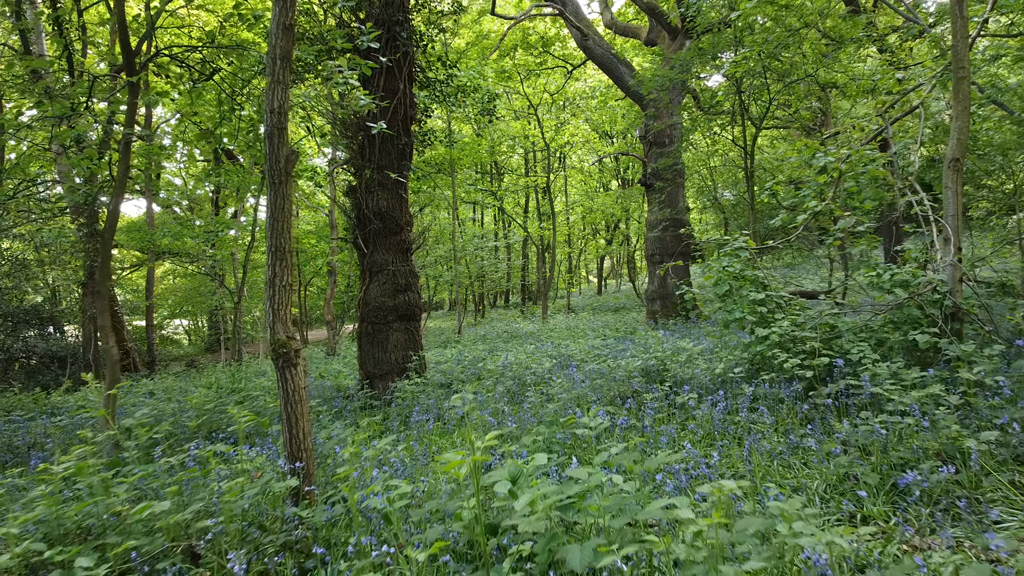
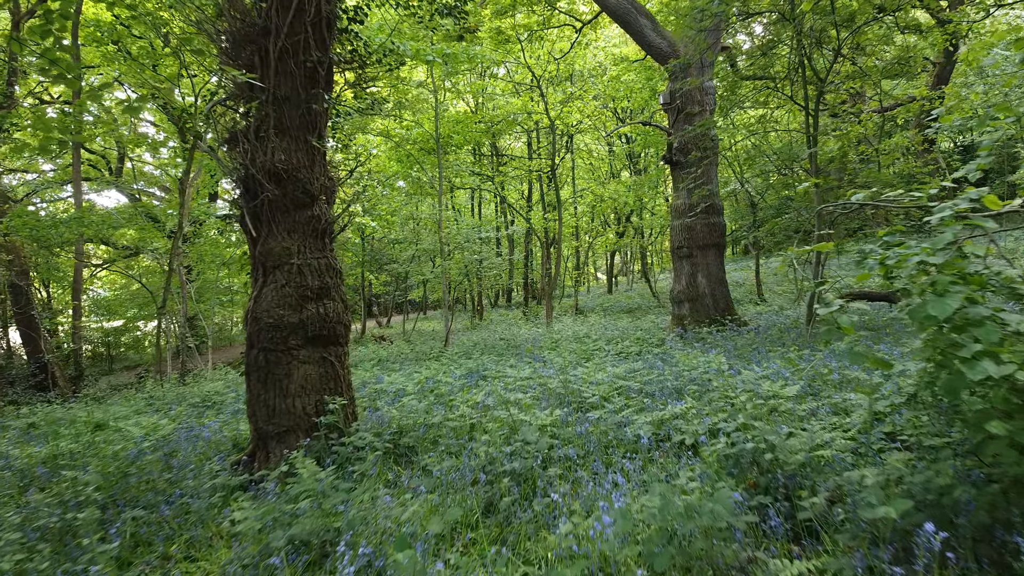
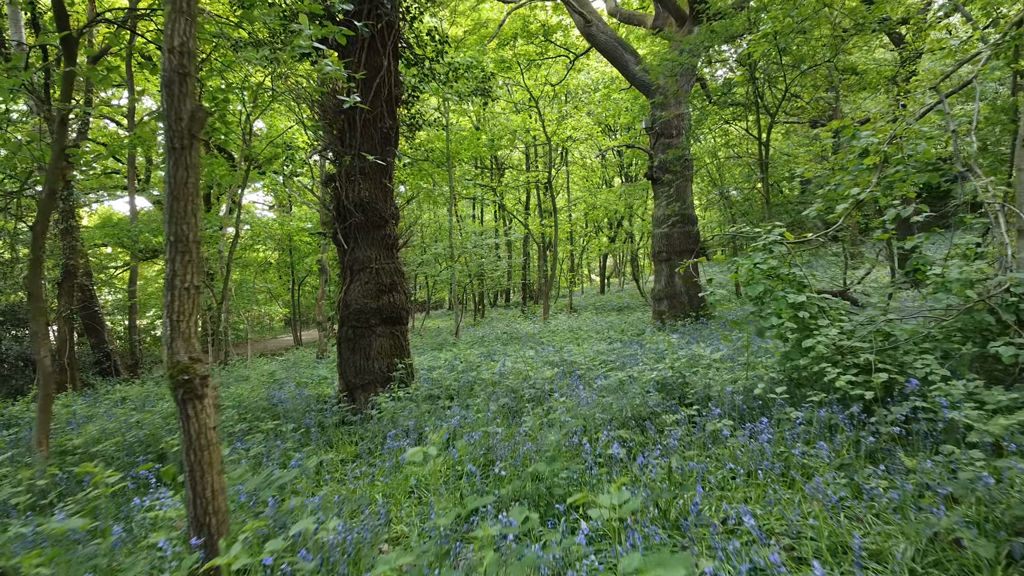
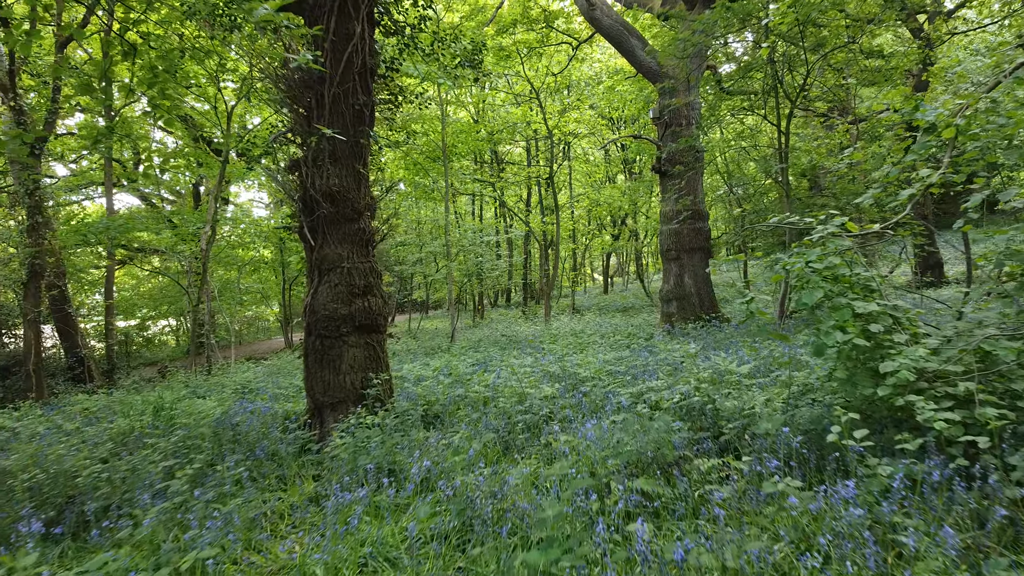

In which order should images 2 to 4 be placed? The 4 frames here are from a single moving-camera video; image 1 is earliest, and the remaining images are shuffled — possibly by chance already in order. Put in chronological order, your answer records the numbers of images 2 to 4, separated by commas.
3, 4, 2
